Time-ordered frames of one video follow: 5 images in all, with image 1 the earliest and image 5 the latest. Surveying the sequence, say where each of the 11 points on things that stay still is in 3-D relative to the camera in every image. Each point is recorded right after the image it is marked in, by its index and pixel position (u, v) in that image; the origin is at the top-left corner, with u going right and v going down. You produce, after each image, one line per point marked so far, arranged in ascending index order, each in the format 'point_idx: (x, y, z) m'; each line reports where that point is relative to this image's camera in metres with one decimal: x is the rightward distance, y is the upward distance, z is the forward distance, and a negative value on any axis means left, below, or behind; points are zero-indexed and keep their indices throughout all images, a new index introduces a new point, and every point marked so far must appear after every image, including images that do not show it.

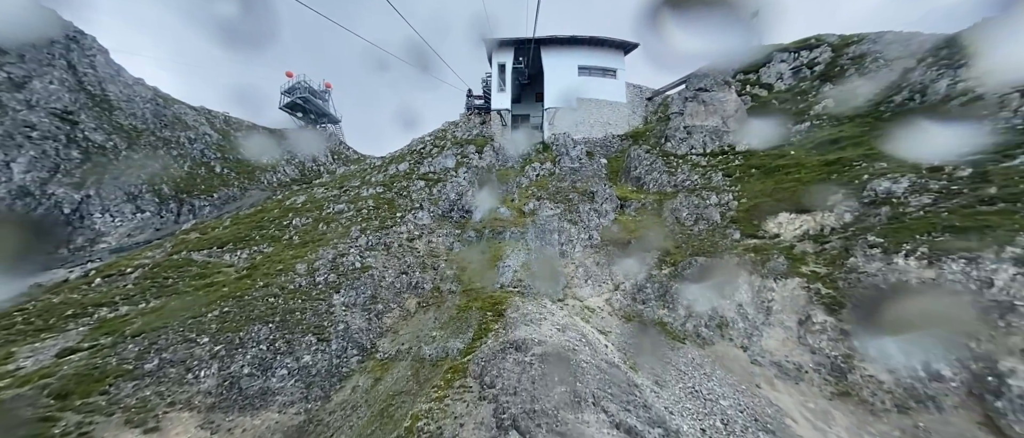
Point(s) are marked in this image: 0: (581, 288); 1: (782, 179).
0: (+3.7, -3.8, +19.6) m
1: (+14.8, +2.1, +19.9) m
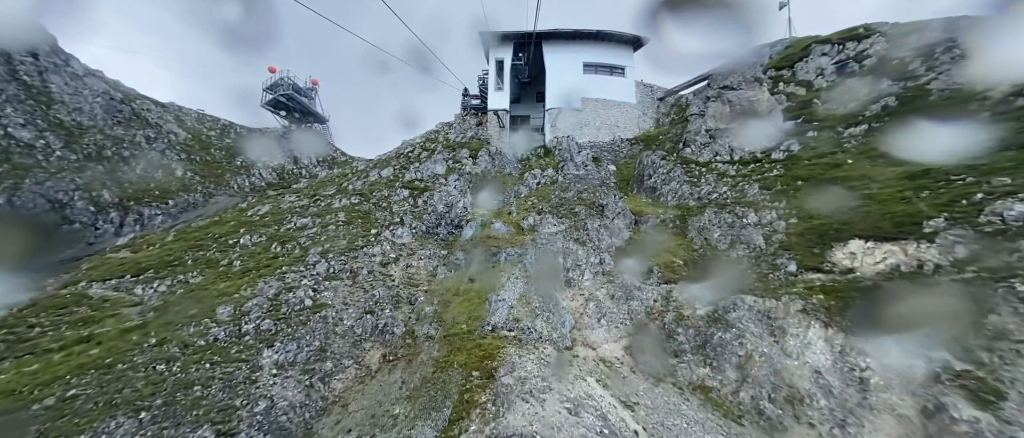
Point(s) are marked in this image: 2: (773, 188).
0: (+3.5, -4.8, +15.6) m
1: (+14.7, +0.9, +16.0) m
2: (+14.2, +1.7, +19.9) m
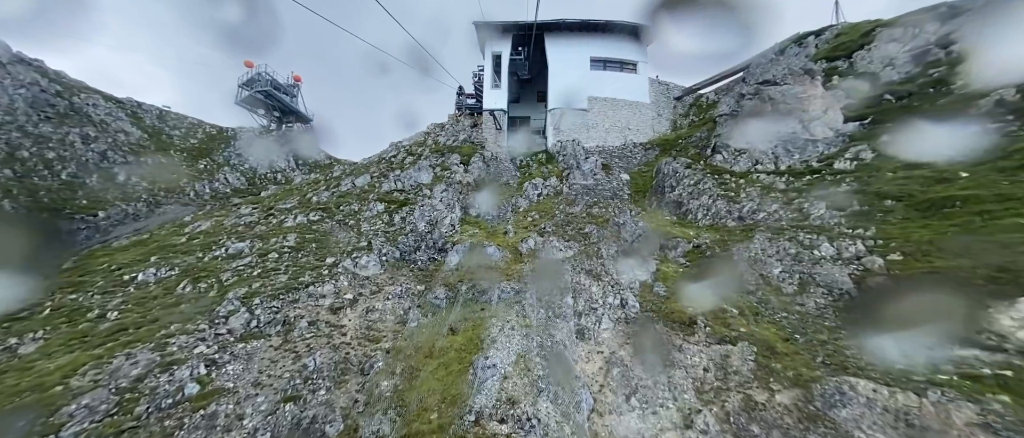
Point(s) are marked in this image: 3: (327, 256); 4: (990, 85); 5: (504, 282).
0: (+3.3, -5.9, +10.8) m
1: (+14.5, -0.3, +11.4) m
2: (+14.0, +0.4, +15.2) m
3: (-8.5, -1.7, +16.9) m
4: (+21.3, +6.0, +16.4) m
5: (-0.3, -2.9, +16.5) m
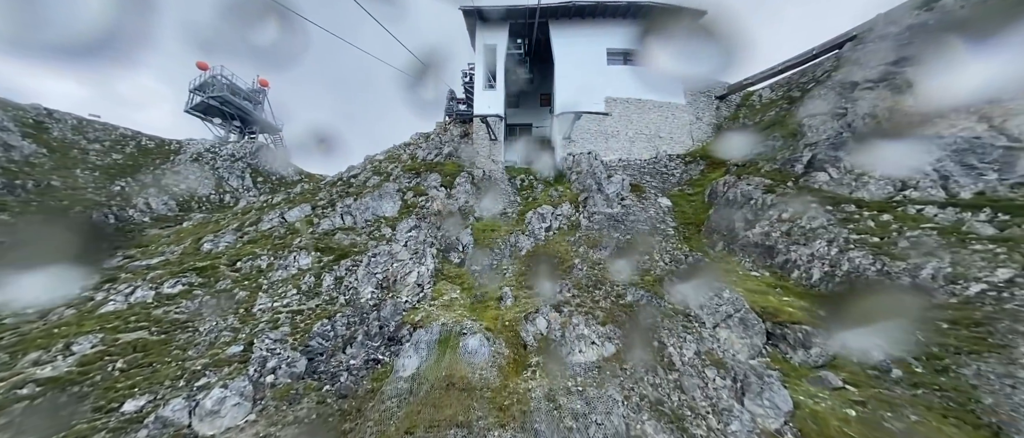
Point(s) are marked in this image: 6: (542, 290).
0: (+3.3, -7.9, +2.0) m
1: (+14.4, -2.1, +2.7) m
2: (+13.9, -1.6, +6.6) m
3: (-8.6, -3.9, +8.2) m
4: (+21.2, +4.0, +7.9) m
5: (-0.4, -5.0, +7.8) m
6: (+1.3, -2.8, +15.0) m
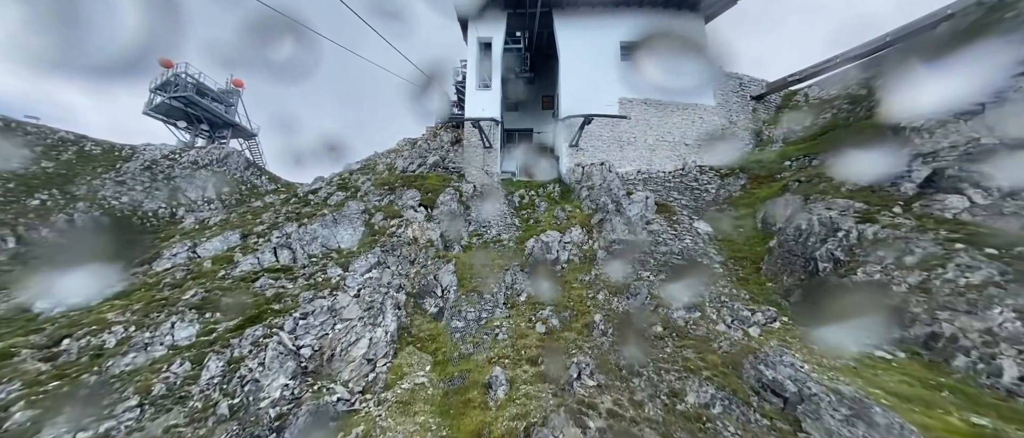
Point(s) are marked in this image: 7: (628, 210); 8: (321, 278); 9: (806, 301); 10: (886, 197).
0: (+3.1, -8.9, -3.6) m
1: (+14.3, -3.2, -2.8) m
2: (+13.8, -2.8, +1.1) m
3: (-8.7, -5.1, +2.6) m
4: (+21.1, +2.8, +2.6) m
5: (-0.5, -6.2, +2.2) m
6: (+1.2, -4.2, +9.4) m
7: (+6.1, +0.5, +18.4) m
8: (-7.1, -2.1, +13.4) m
9: (+10.1, -2.8, +12.3) m
10: (+13.9, +0.9, +13.5) m
